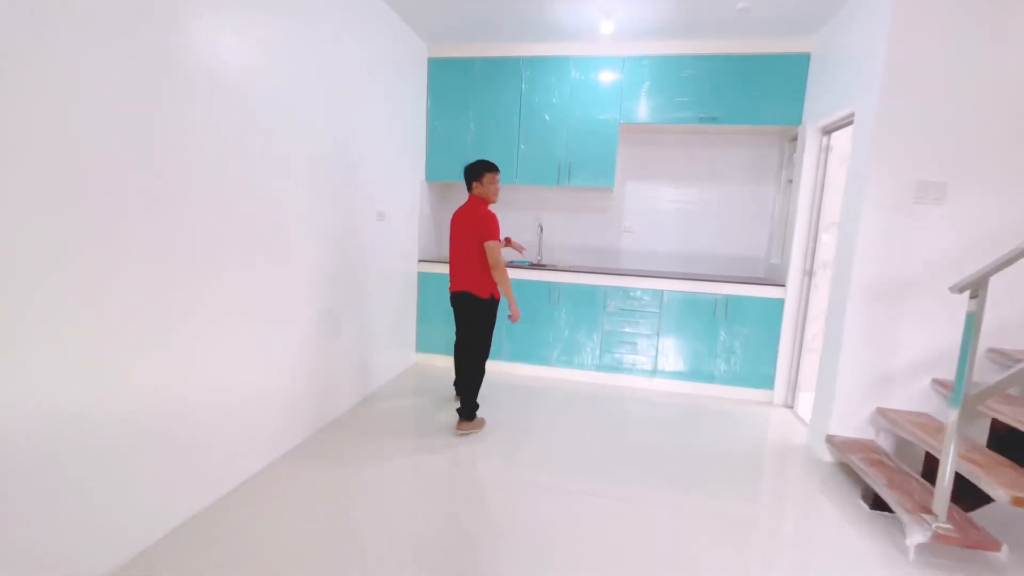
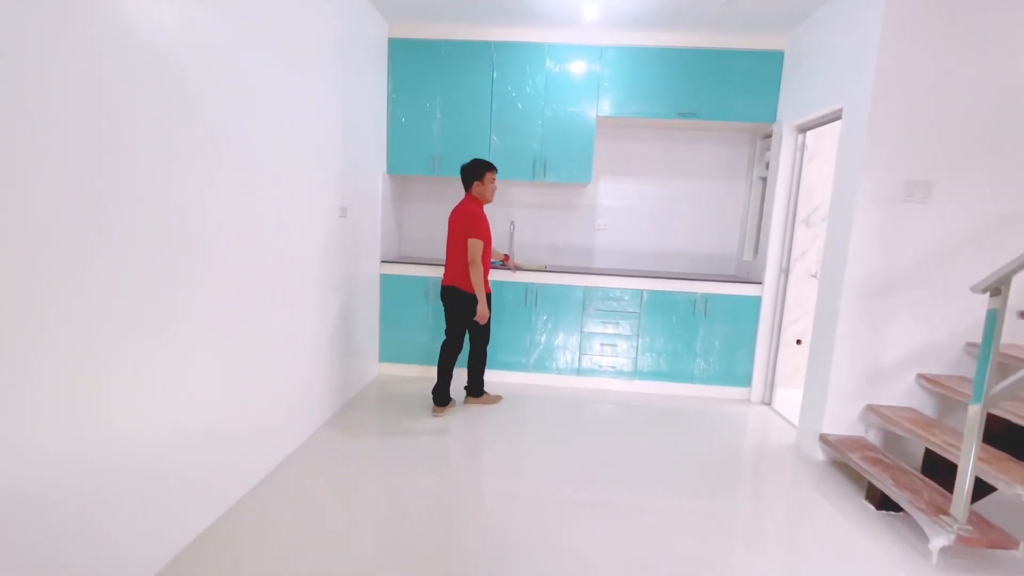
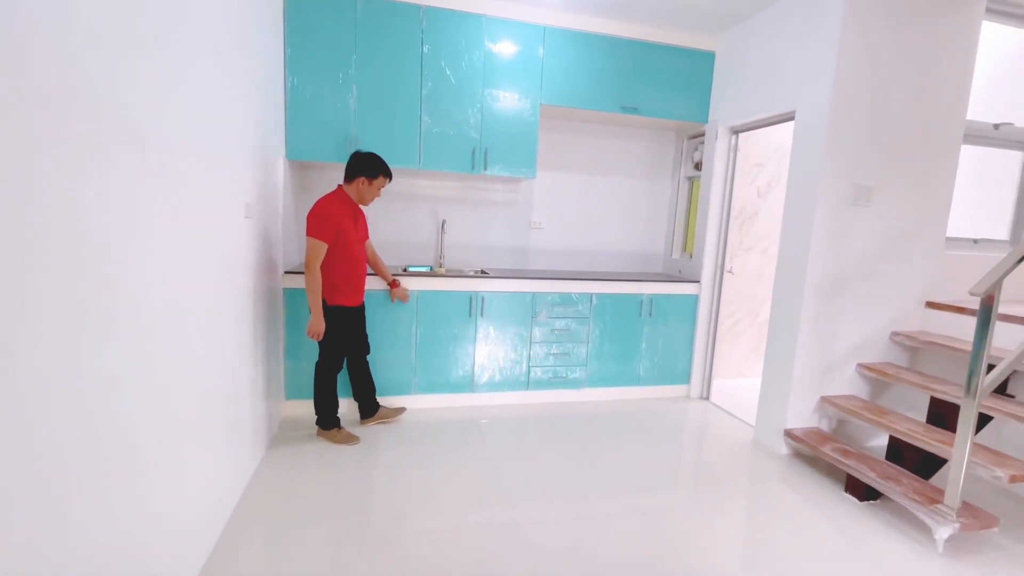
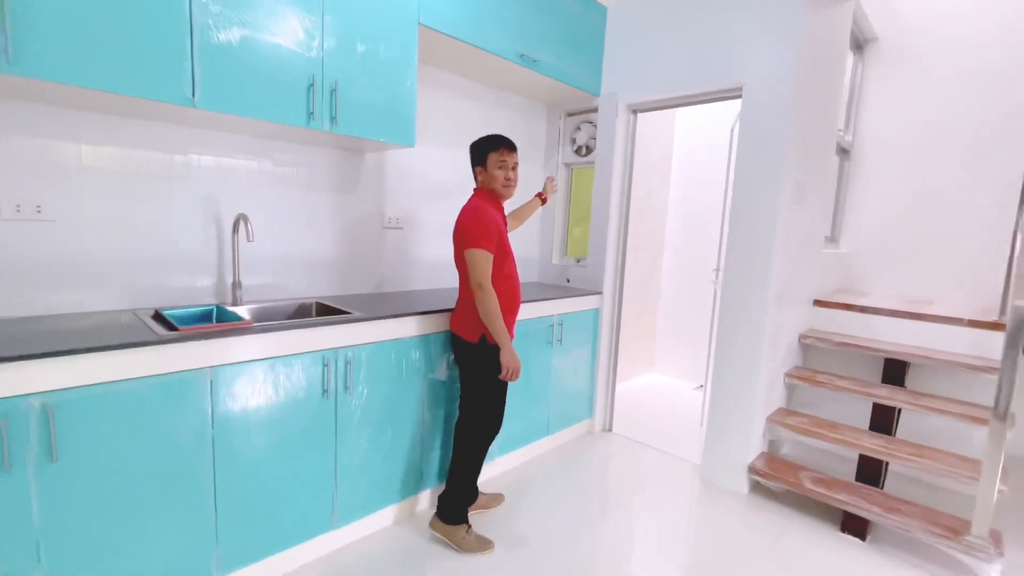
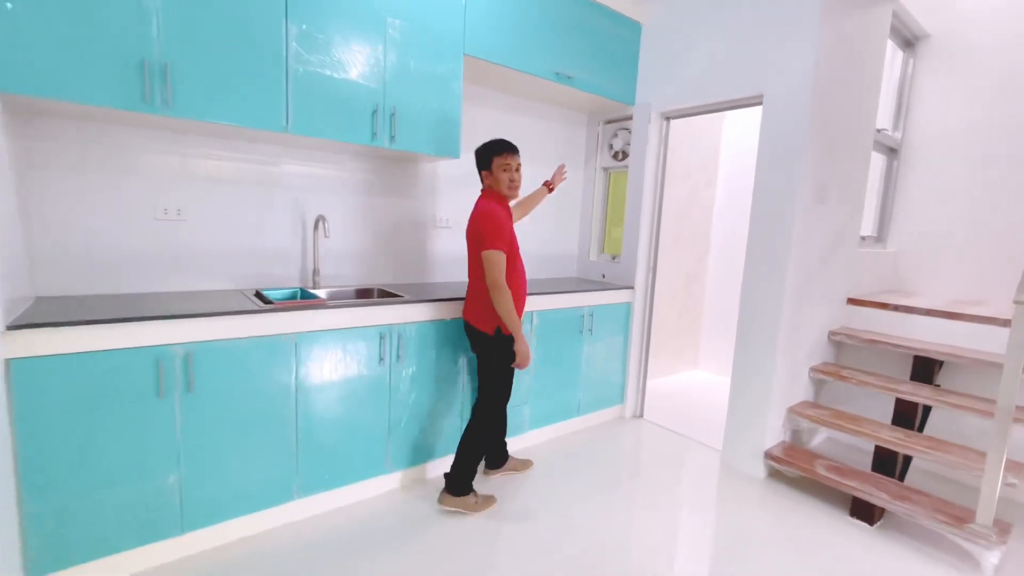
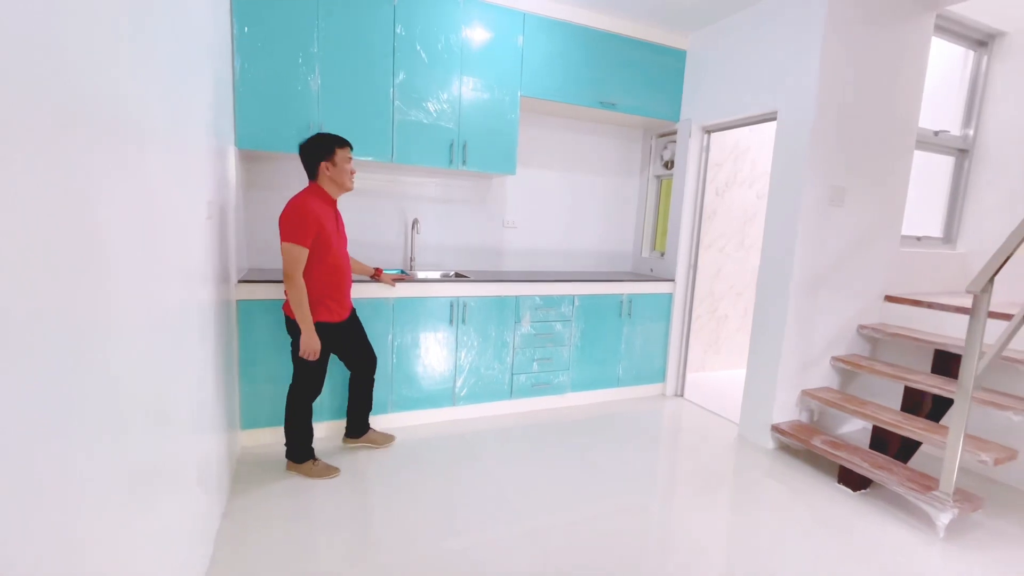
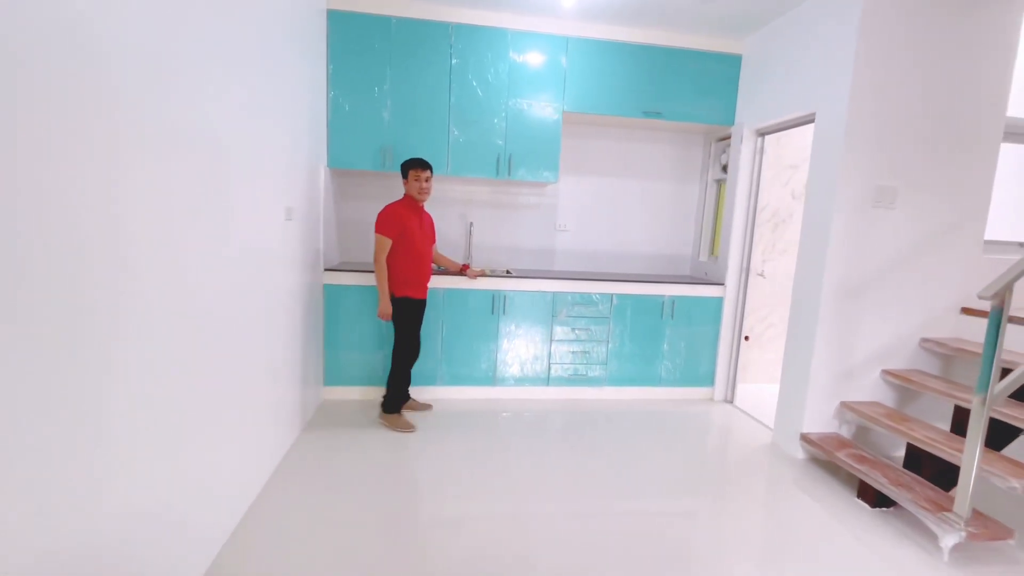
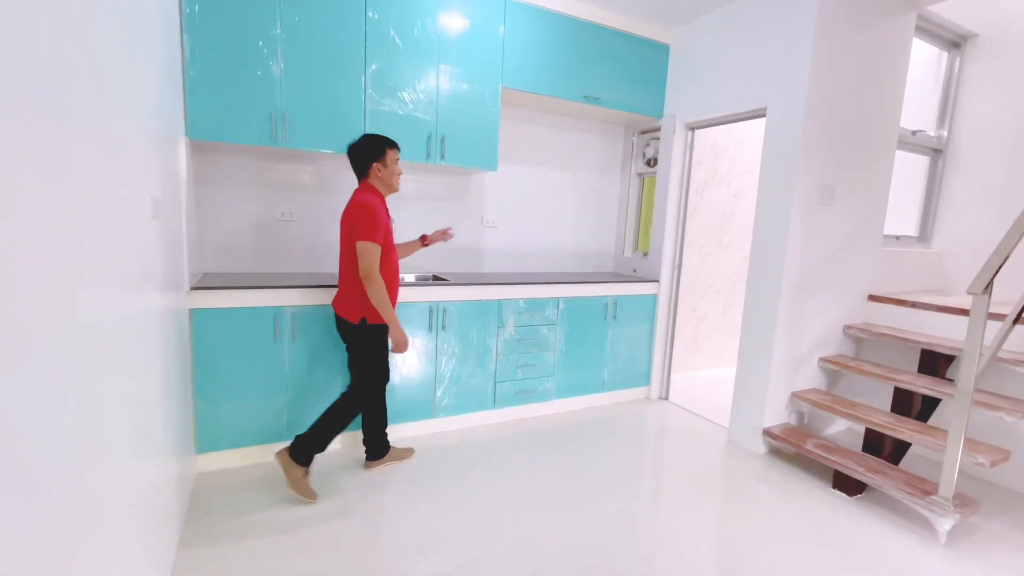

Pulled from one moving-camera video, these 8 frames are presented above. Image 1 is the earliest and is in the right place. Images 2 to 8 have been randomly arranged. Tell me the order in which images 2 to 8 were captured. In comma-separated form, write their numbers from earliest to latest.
2, 7, 3, 6, 8, 5, 4
